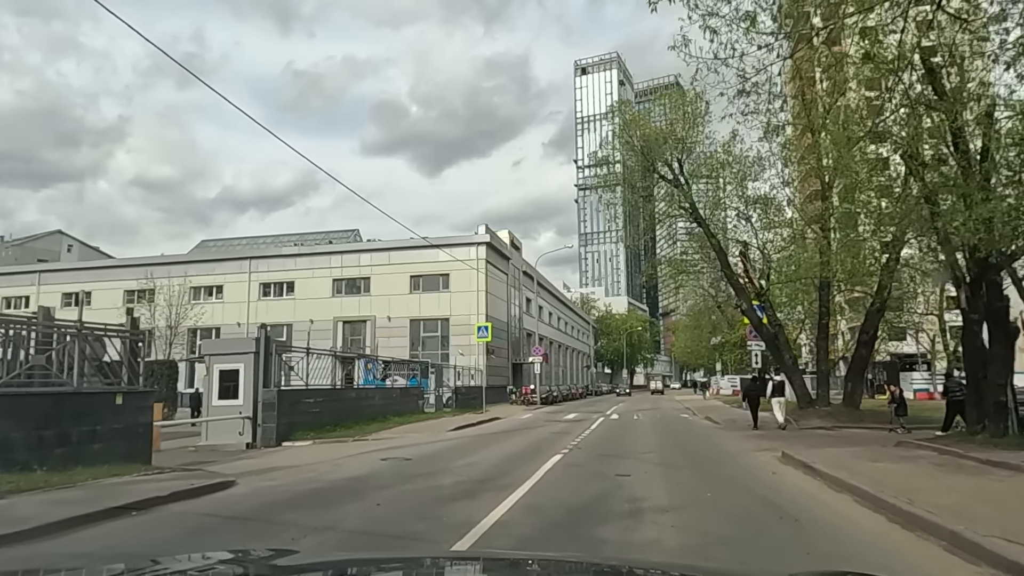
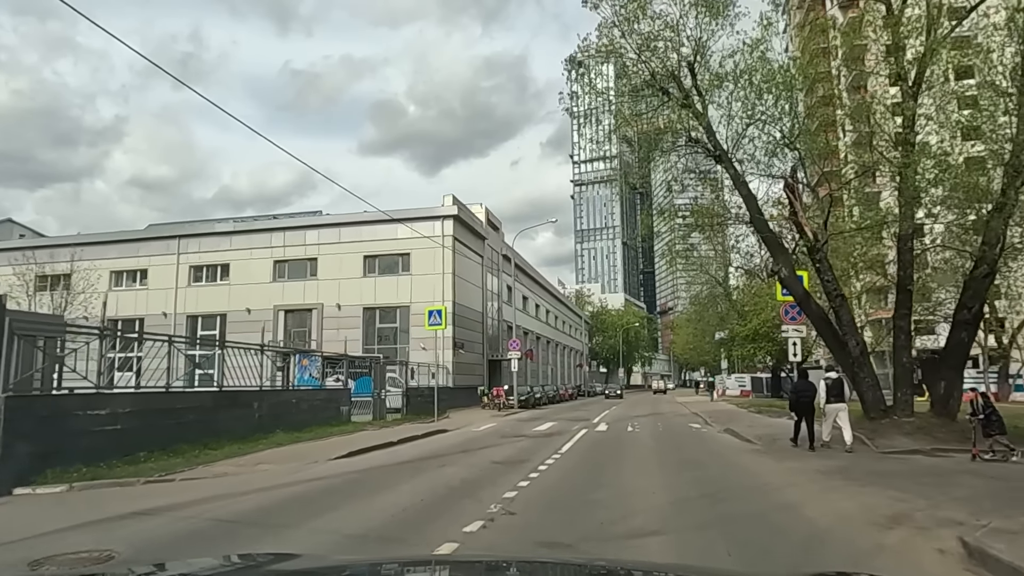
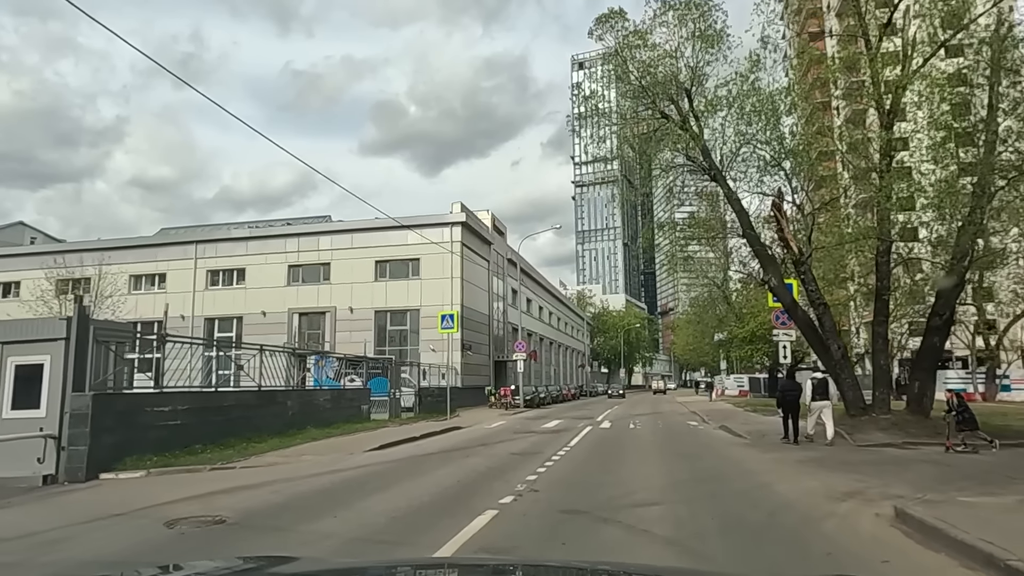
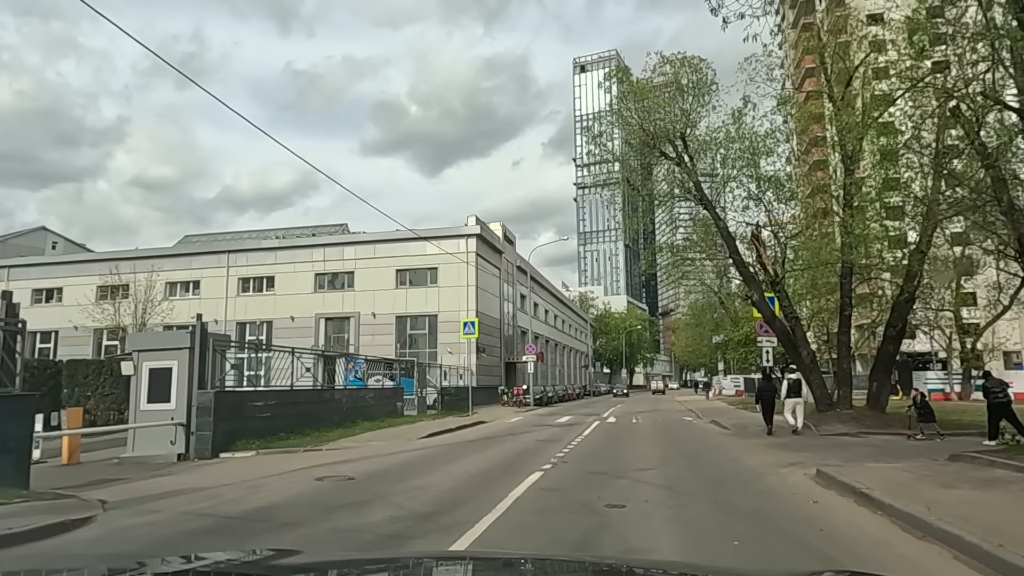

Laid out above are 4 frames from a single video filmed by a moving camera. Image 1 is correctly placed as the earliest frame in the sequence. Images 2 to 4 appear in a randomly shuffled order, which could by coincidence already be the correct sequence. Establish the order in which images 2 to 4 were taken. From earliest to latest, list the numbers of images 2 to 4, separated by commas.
4, 3, 2
